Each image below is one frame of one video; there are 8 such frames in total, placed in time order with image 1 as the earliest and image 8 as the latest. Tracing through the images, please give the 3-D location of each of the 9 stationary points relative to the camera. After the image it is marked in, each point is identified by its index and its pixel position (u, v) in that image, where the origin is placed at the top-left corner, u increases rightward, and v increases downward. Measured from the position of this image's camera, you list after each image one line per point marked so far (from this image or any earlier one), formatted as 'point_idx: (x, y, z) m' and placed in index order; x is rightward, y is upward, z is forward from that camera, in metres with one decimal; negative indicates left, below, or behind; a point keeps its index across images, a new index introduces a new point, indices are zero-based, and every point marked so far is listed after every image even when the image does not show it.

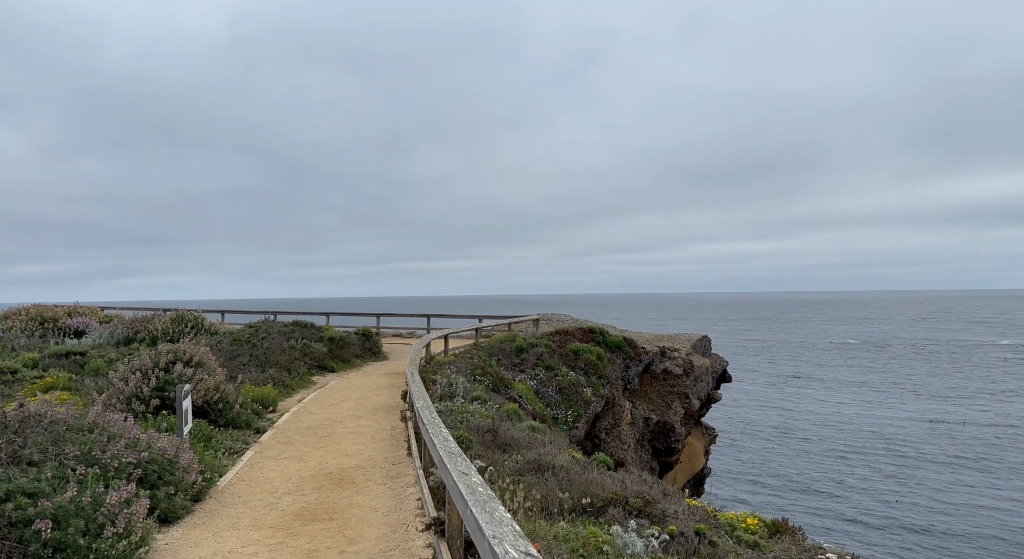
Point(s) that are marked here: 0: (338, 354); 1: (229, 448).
0: (-4.0, -1.7, +15.9) m
1: (-3.3, -2.0, +8.0) m
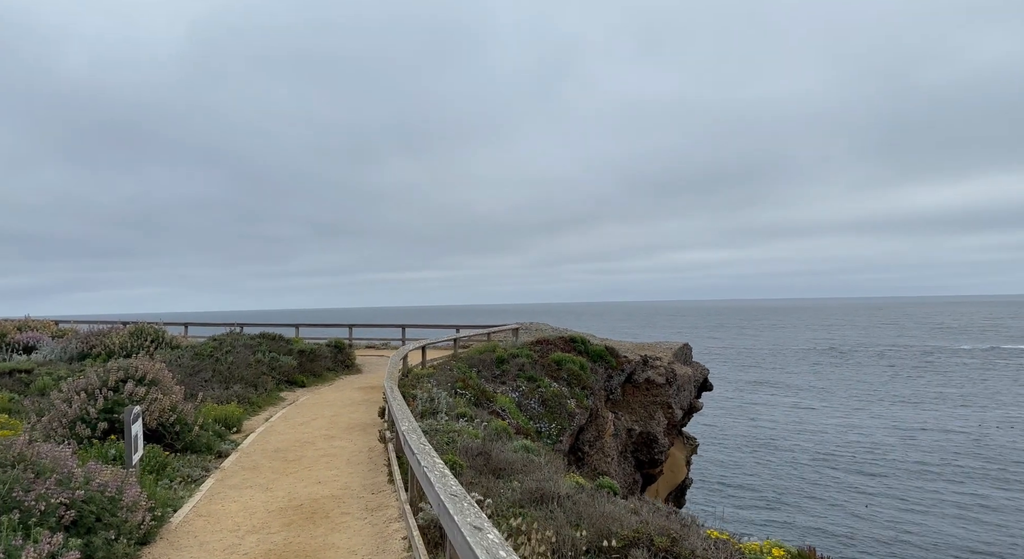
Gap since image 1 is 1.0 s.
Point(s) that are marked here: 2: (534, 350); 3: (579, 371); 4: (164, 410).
0: (-4.5, -1.9, +15.0) m
1: (-3.4, -2.1, +7.1) m
2: (+0.6, -1.9, +18.4) m
3: (+1.8, -2.4, +17.8) m
4: (-4.0, -1.5, +8.0) m
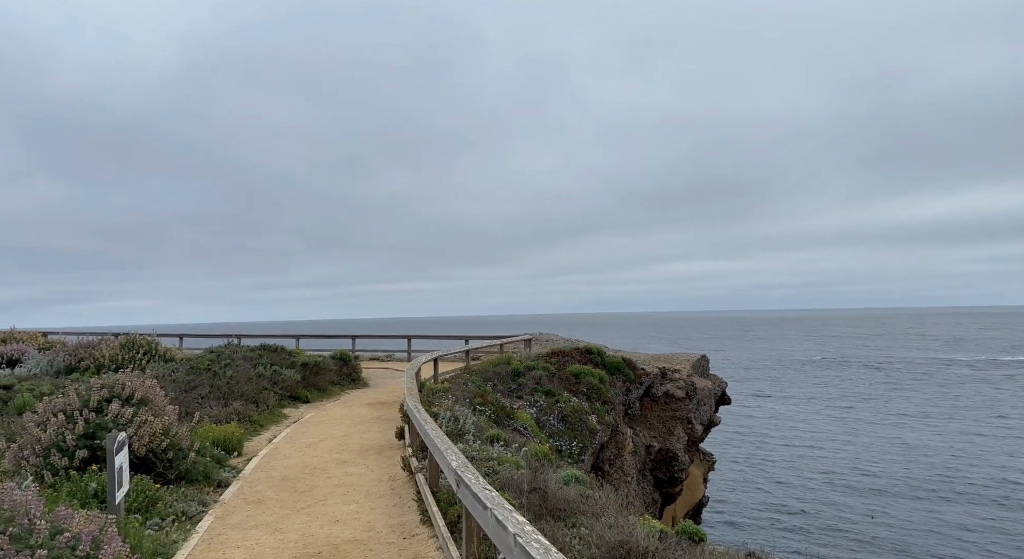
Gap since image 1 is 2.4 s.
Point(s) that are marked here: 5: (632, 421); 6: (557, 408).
0: (-4.1, -2.1, +14.0) m
1: (-3.0, -2.1, +6.1) m
2: (+1.0, -2.1, +17.4) m
3: (+2.1, -2.6, +16.8) m
4: (-3.6, -1.6, +6.9) m
5: (+3.3, -4.0, +19.2) m
6: (+1.0, -2.8, +14.9) m
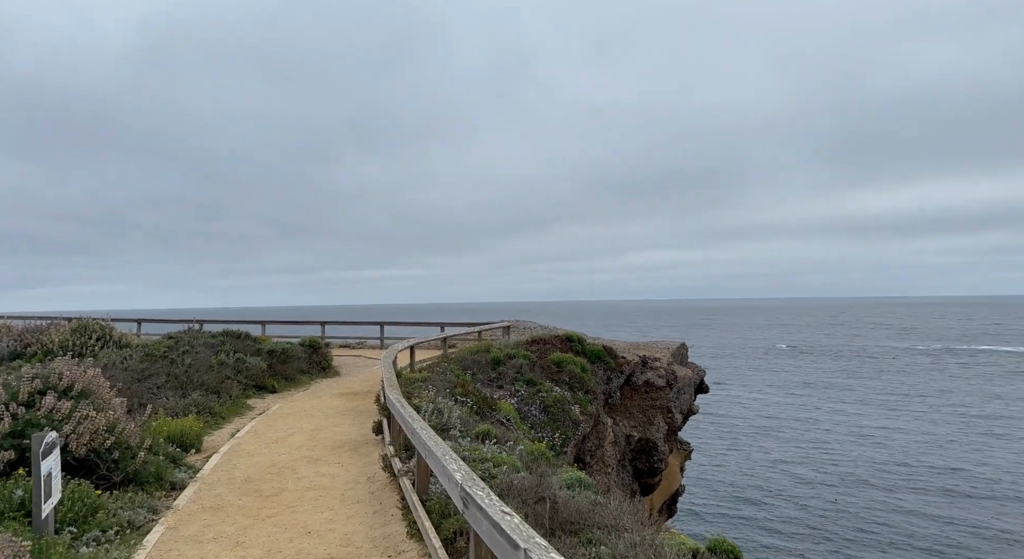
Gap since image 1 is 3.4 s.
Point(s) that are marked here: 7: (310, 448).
0: (-4.4, -1.7, +13.1) m
1: (-3.0, -1.9, +5.3) m
2: (+0.5, -1.7, +16.7) m
3: (+1.6, -2.2, +16.2) m
4: (-3.6, -1.3, +6.1) m
5: (+2.7, -3.6, +18.6) m
6: (+0.5, -2.5, +14.2) m
7: (-2.3, -2.0, +7.9) m
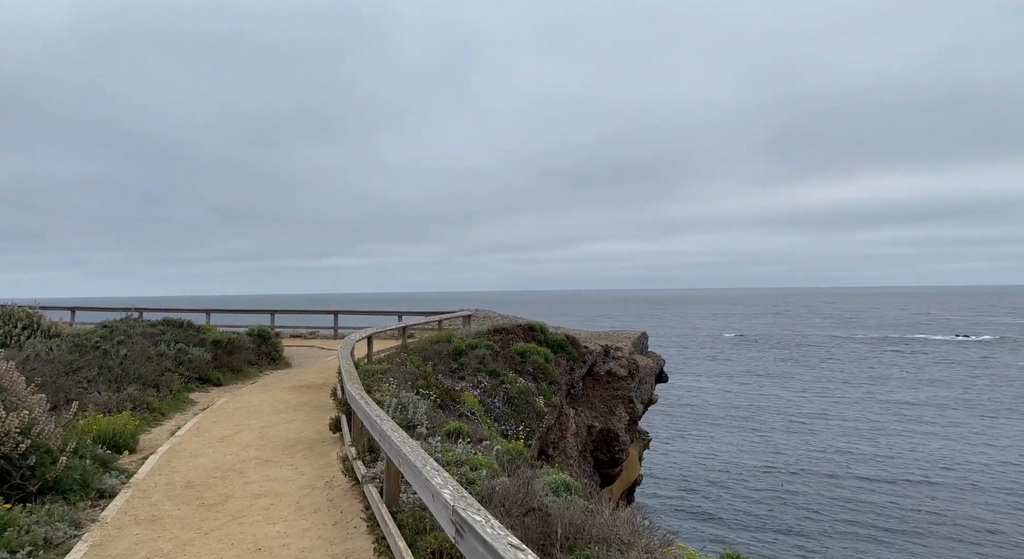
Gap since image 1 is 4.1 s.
0: (-5.1, -1.5, +12.2) m
1: (-3.1, -1.7, +4.5) m
2: (-0.5, -1.4, +16.2) m
3: (+0.7, -1.9, +15.7) m
4: (-3.8, -1.2, +5.2) m
5: (+1.6, -3.2, +18.2) m
6: (-0.2, -2.2, +13.7) m
7: (-2.7, -1.8, +7.2) m
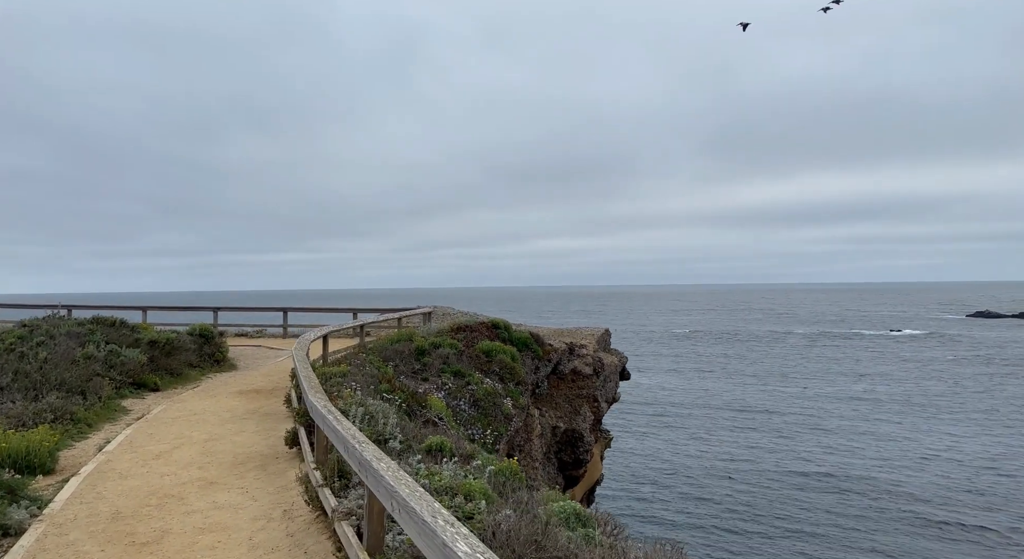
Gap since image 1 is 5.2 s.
0: (-5.6, -1.4, +11.0) m
1: (-3.1, -1.7, +3.5) m
2: (-1.3, -1.3, +15.3) m
3: (0.0, -1.8, +15.0) m
4: (-3.8, -1.1, +4.2) m
5: (+0.7, -3.1, +17.6) m
6: (-0.8, -2.1, +12.9) m
7: (-2.8, -1.7, +6.2) m
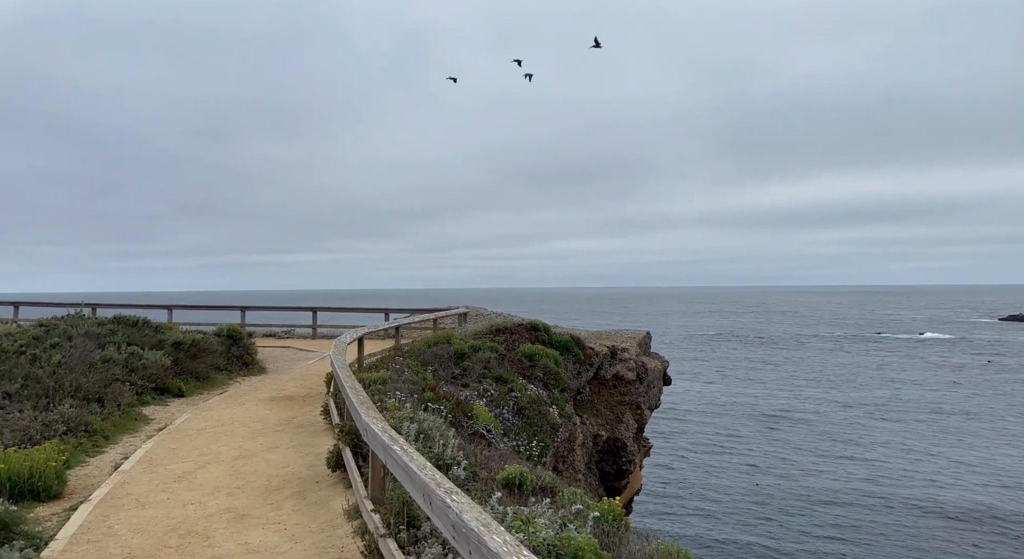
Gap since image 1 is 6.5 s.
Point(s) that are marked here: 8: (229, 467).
0: (-4.8, -1.3, +10.2) m
1: (-2.5, -1.6, +2.6) m
2: (-0.3, -1.3, +14.4) m
3: (+0.9, -1.8, +14.0) m
4: (-3.3, -1.1, +3.3) m
5: (+1.6, -3.1, +16.5) m
6: (0.0, -2.1, +11.9) m
7: (-2.2, -1.7, +5.3) m
8: (-2.5, -1.6, +6.1) m
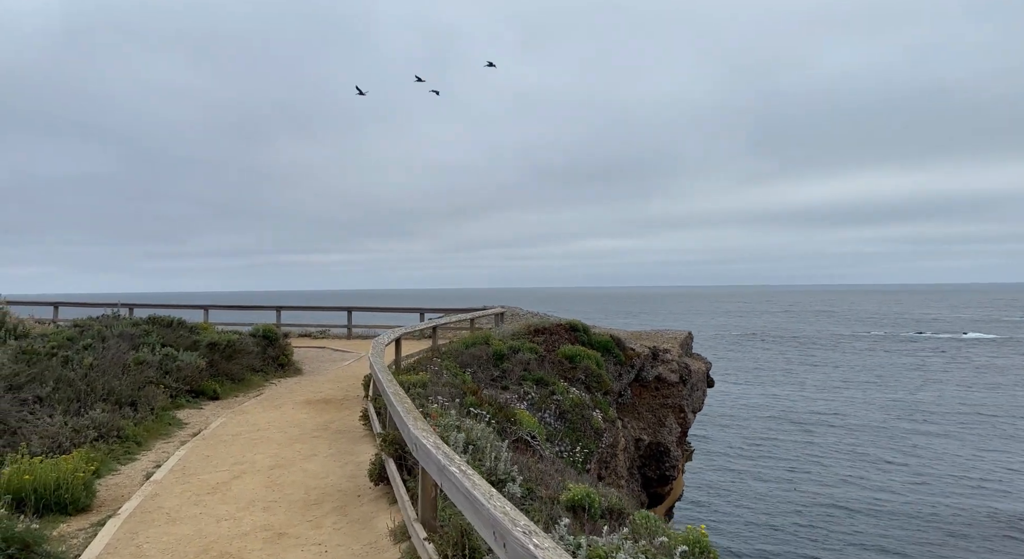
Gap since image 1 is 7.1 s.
0: (-4.2, -1.3, +10.0) m
1: (-2.2, -1.6, +2.2) m
2: (+0.5, -1.3, +13.9) m
3: (+1.7, -1.8, +13.5) m
4: (-2.9, -1.1, +3.0) m
5: (+2.6, -3.1, +16.0) m
6: (+0.7, -2.0, +11.4) m
7: (-1.8, -1.6, +5.0) m
8: (-2.0, -1.6, +5.7) m
